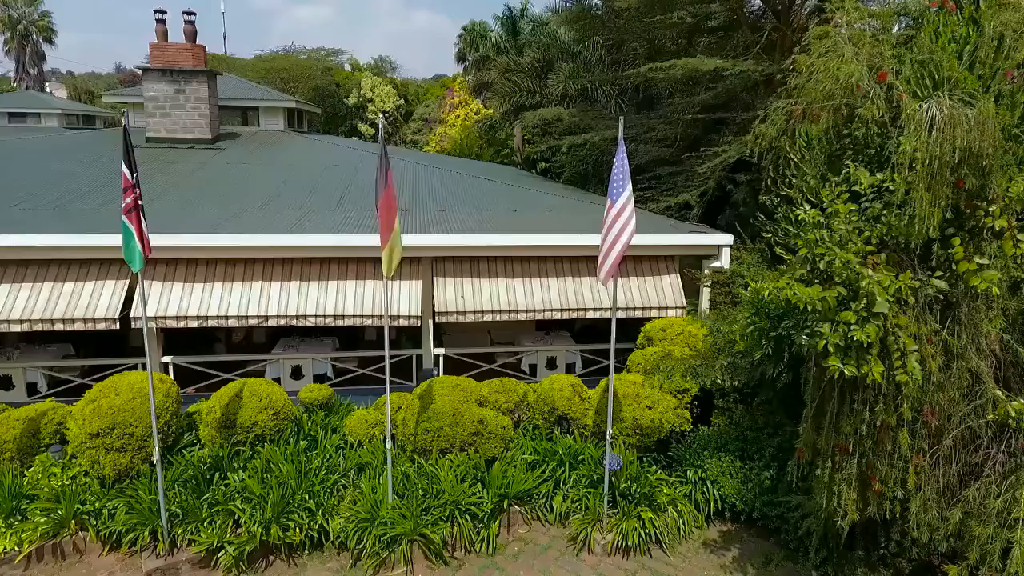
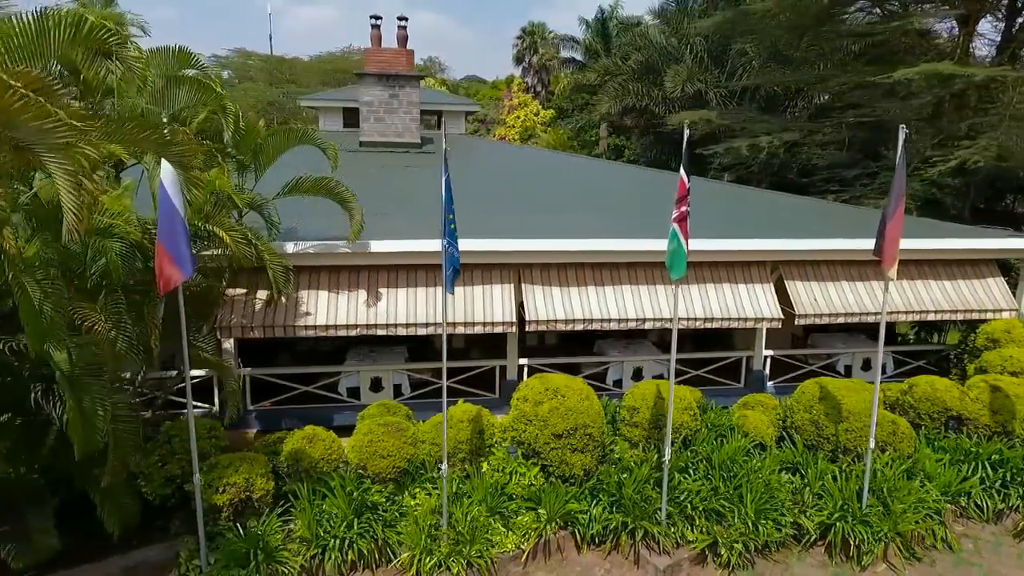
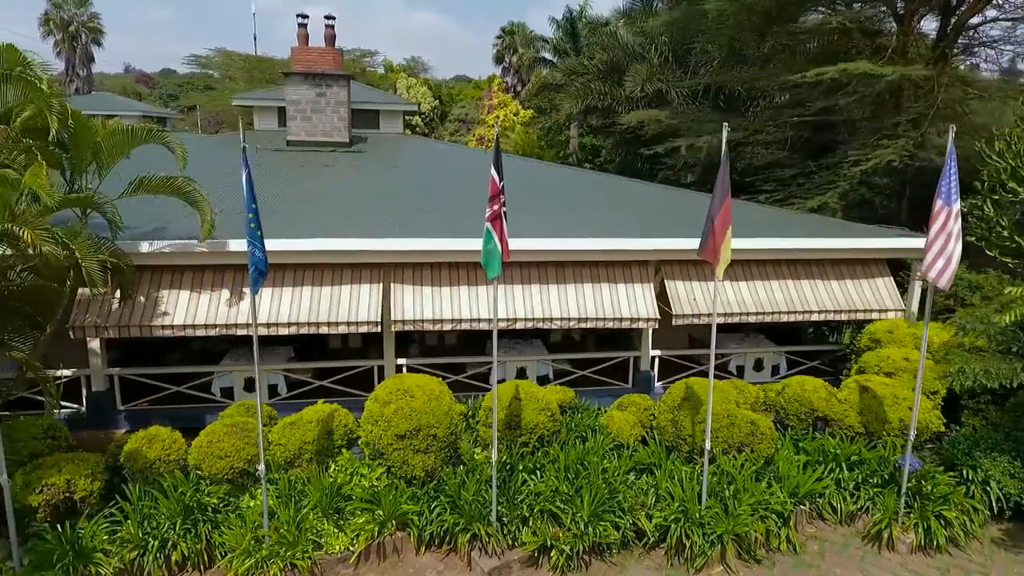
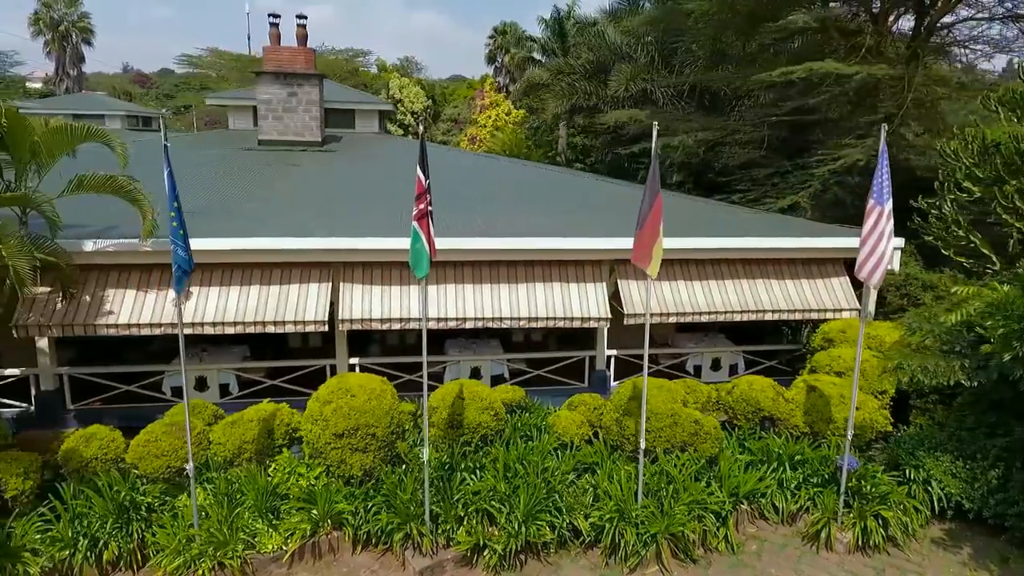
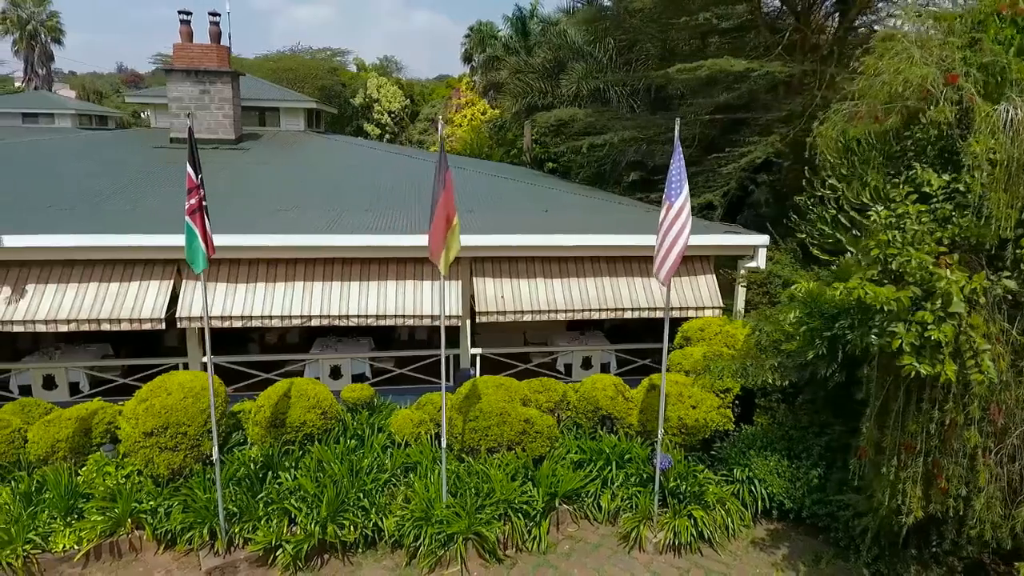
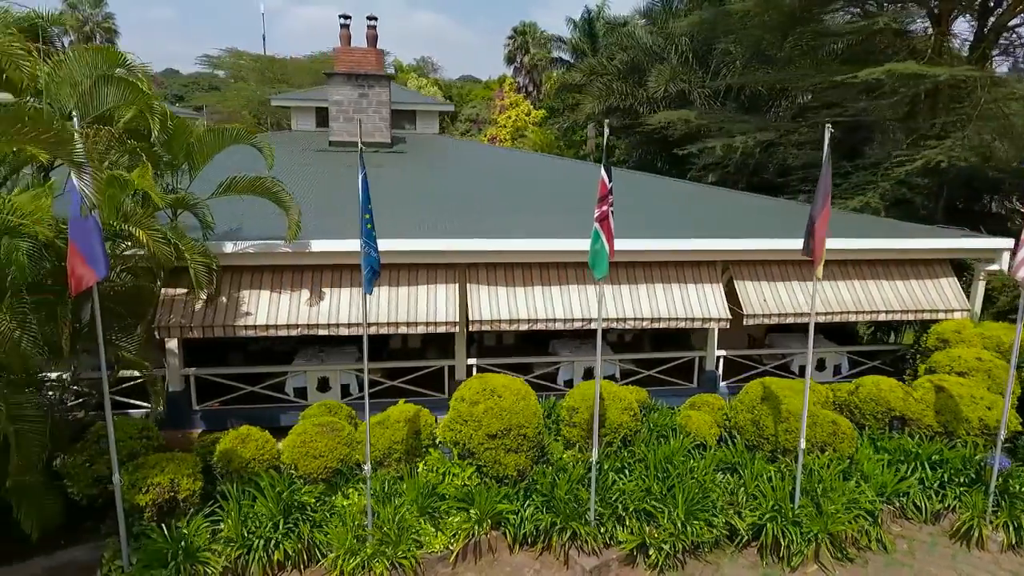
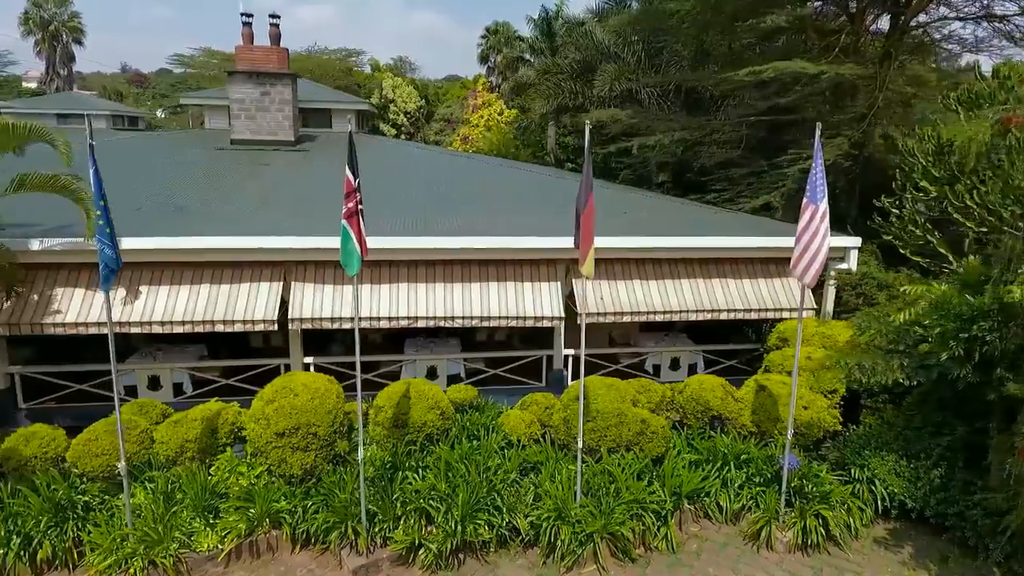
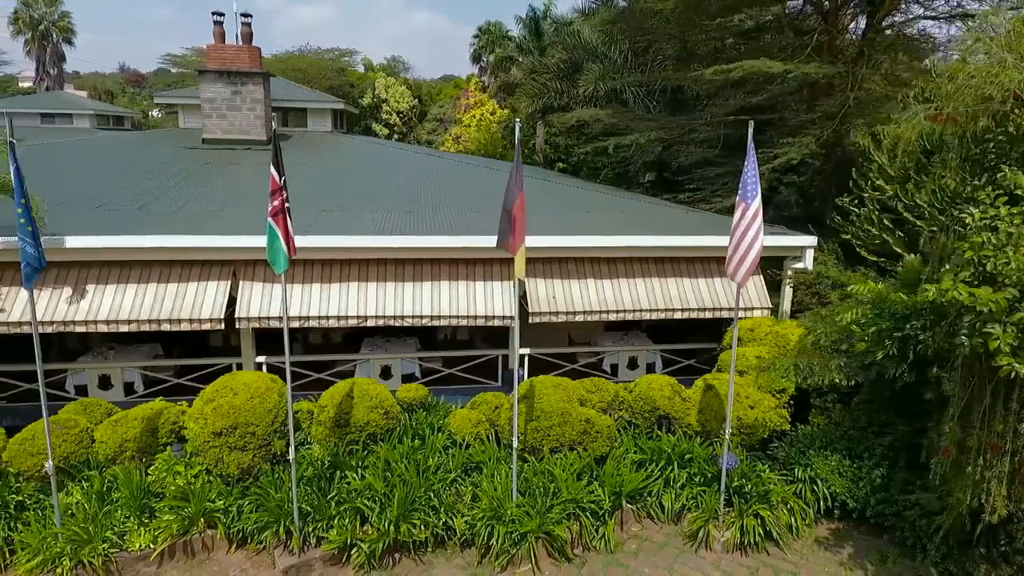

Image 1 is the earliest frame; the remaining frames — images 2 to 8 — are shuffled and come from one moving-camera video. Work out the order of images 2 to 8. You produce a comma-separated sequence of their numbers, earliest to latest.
5, 8, 7, 4, 3, 6, 2
